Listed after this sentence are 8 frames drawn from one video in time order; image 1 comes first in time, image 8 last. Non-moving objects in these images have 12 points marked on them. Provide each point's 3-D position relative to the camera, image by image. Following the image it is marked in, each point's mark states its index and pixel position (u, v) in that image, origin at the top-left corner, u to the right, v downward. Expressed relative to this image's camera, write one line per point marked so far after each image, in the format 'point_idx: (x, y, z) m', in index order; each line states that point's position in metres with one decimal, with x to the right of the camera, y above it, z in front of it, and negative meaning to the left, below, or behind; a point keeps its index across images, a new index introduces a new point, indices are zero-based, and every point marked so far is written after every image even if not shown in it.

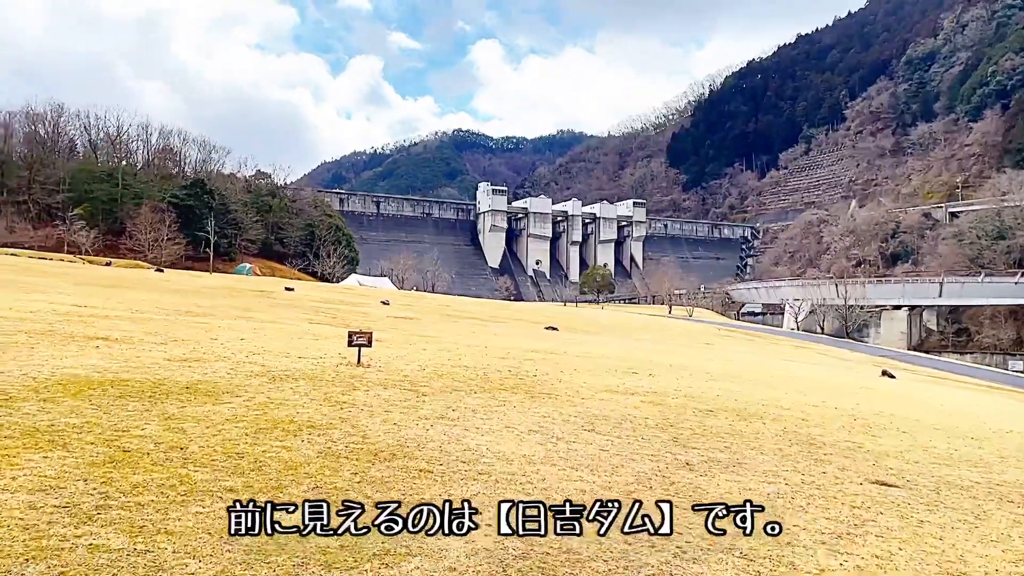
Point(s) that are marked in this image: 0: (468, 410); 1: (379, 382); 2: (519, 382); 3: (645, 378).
0: (-0.6, -1.4, +7.6) m
1: (-1.8, -1.3, +8.7) m
2: (+0.1, -1.5, +10.2) m
3: (+2.9, -1.9, +13.7) m
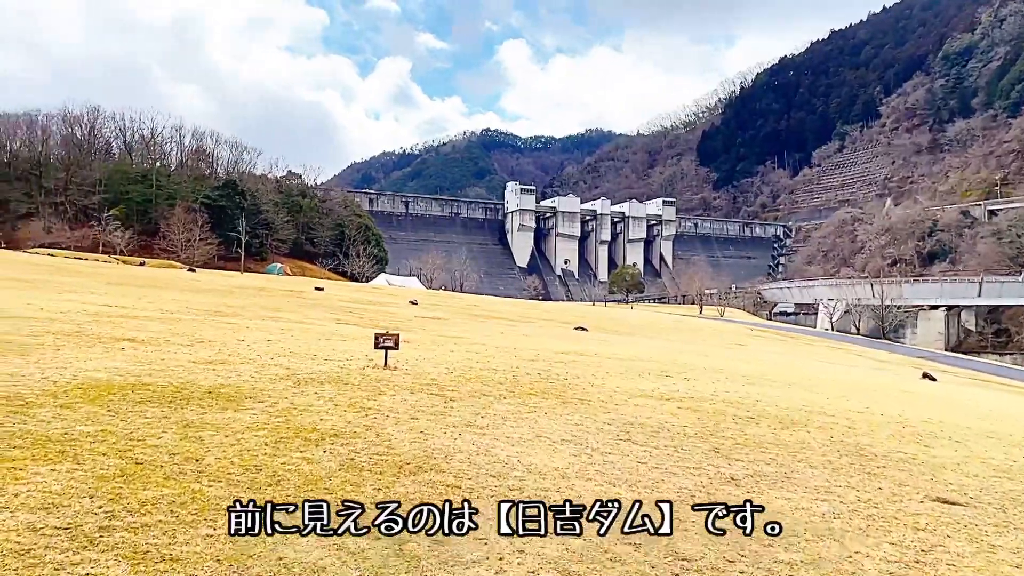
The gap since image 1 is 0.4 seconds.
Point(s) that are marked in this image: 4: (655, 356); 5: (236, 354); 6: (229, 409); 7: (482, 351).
0: (-0.2, -1.4, +7.3) m
1: (-1.4, -1.3, +8.4) m
2: (+0.6, -1.5, +9.8) m
3: (+3.5, -1.9, +13.2) m
4: (+4.4, -2.1, +19.7) m
5: (-4.4, -1.0, +10.2) m
6: (-2.7, -1.2, +6.2) m
7: (-0.7, -1.4, +14.4) m
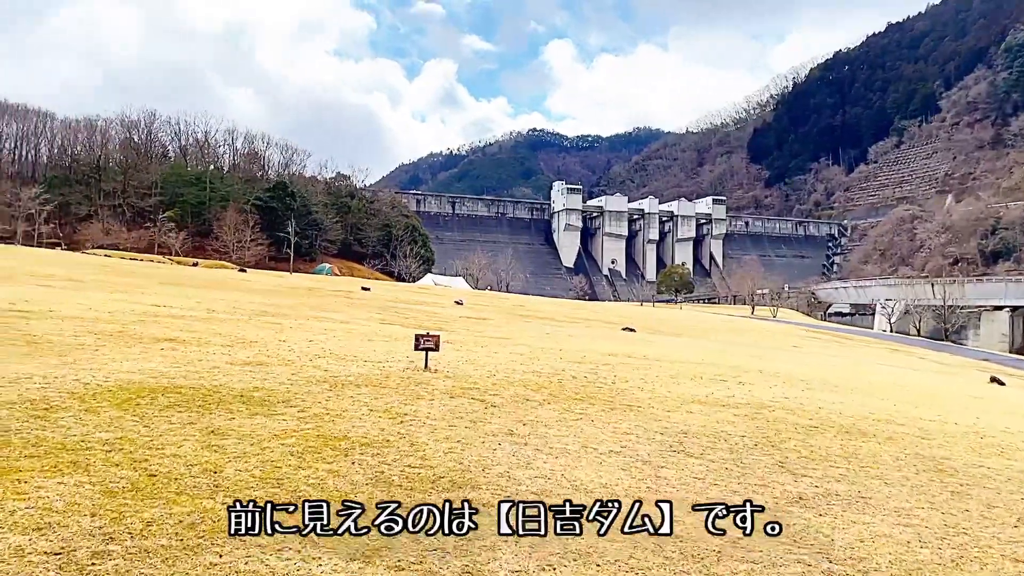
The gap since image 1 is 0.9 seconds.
0: (+0.3, -1.4, +6.8) m
1: (-0.8, -1.3, +8.1) m
2: (+1.3, -1.5, +9.3) m
3: (+4.4, -1.9, +12.4) m
4: (+5.8, -2.1, +18.9) m
5: (-3.8, -1.0, +10.1) m
6: (-2.3, -1.2, +5.9) m
7: (+0.3, -1.4, +14.0) m
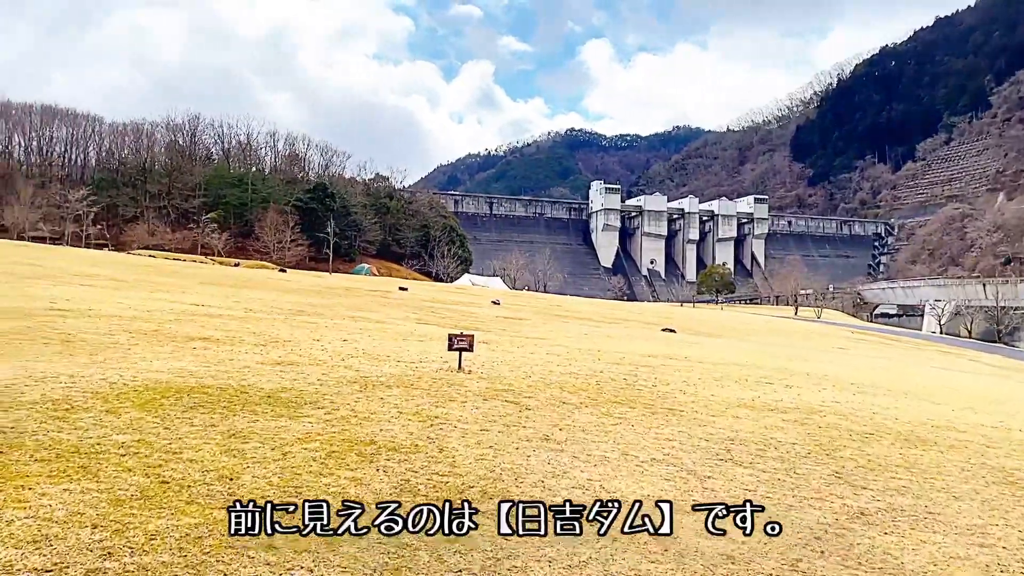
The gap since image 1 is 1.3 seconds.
0: (+0.6, -1.4, +6.4) m
1: (-0.4, -1.3, +7.7) m
2: (+1.8, -1.5, +8.8) m
3: (+5.0, -1.9, +11.8) m
4: (+6.8, -2.1, +18.2) m
5: (-3.2, -1.0, +9.9) m
6: (-2.0, -1.1, +5.7) m
7: (+1.1, -1.4, +13.6) m
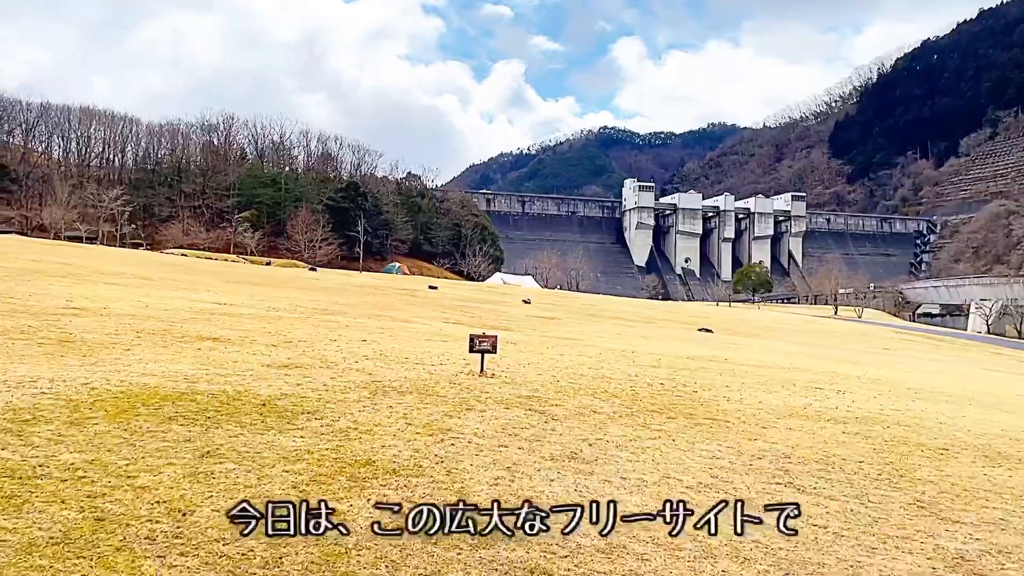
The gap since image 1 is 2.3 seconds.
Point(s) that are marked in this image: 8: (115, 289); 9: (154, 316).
0: (+0.8, -1.4, +5.6) m
1: (-0.1, -1.2, +7.0) m
2: (+2.1, -1.4, +8.0) m
3: (+5.5, -1.9, +10.8) m
4: (+7.6, -2.0, +17.0) m
5: (-2.8, -1.0, +9.3) m
6: (-1.8, -1.1, +5.0) m
7: (+1.6, -1.4, +12.7) m
8: (-11.1, 0.0, +18.0) m
9: (-7.2, -0.5, +12.9) m
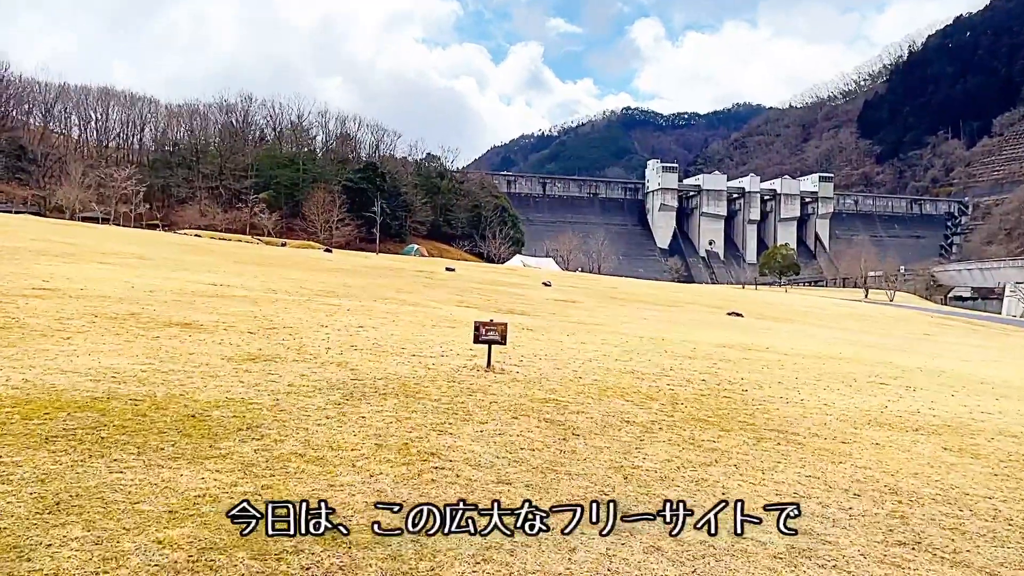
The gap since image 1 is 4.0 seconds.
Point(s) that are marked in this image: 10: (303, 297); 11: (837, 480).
0: (+0.9, -1.2, +4.1) m
1: (0.0, -1.0, +5.5) m
2: (+2.2, -1.2, +6.5) m
3: (+5.7, -1.6, +9.2) m
4: (+8.0, -1.5, +15.4) m
5: (-2.7, -0.7, +7.9) m
6: (-1.8, -0.9, +3.6) m
7: (+1.9, -1.0, +11.2) m
8: (-10.6, +0.5, +16.9) m
9: (-6.9, -0.1, +11.6) m
10: (-4.9, -0.2, +15.1) m
11: (+2.3, -1.3, +4.5) m
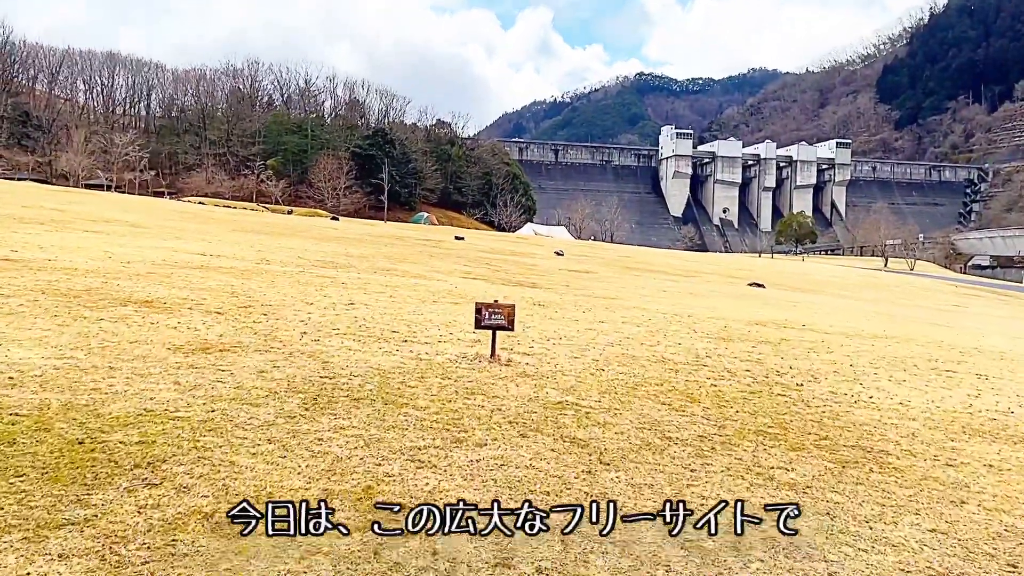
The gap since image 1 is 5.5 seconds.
0: (+0.9, -1.1, +2.9) m
1: (0.0, -0.9, +4.3) m
2: (+2.3, -1.0, +5.2) m
3: (+5.8, -1.2, +7.8) m
4: (+8.2, -0.9, +14.0) m
5: (-2.6, -0.4, +6.7) m
6: (-1.8, -0.9, +2.4) m
7: (+2.1, -0.6, +10.0) m
8: (-10.4, +1.2, +15.8) m
9: (-6.7, +0.3, +10.5) m
10: (-4.7, +0.4, +13.9) m
11: (+2.3, -1.2, +3.3) m
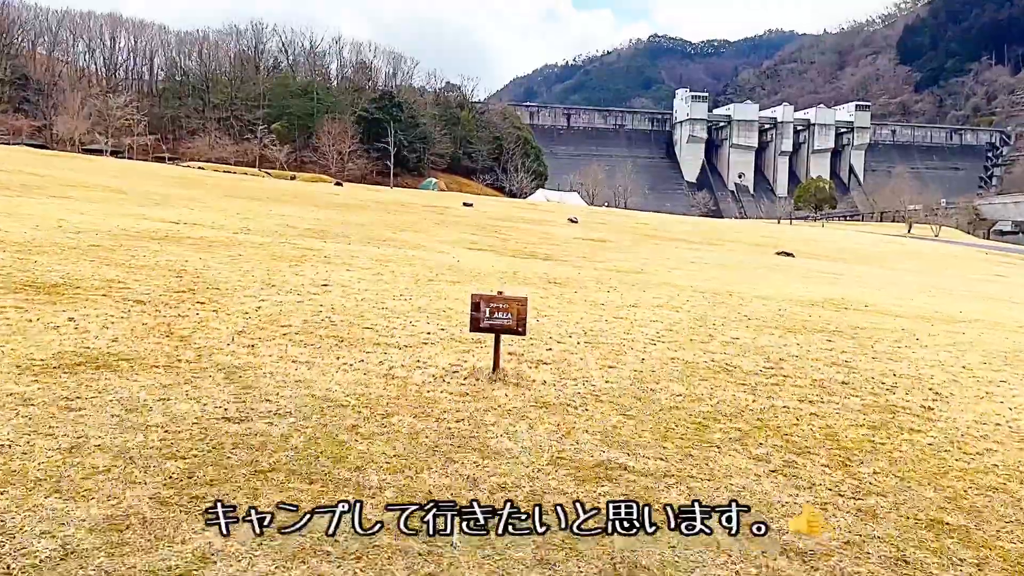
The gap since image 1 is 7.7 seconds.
0: (+0.9, -1.2, +1.1) m
1: (+0.1, -0.9, +2.5) m
2: (+2.3, -1.0, +3.4) m
3: (+5.9, -1.0, +6.0) m
4: (+8.5, -0.4, +12.1) m
5: (-2.5, -0.3, +5.0) m
6: (-1.8, -1.0, +0.6) m
7: (+2.2, -0.3, +8.1) m
8: (-10.1, +1.8, +14.0) m
9: (-6.6, +0.6, +8.7) m
10: (-4.5, +0.9, +12.1) m
11: (+2.3, -1.3, +1.4) m
